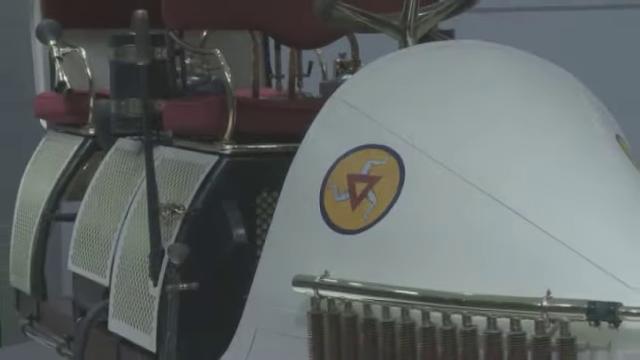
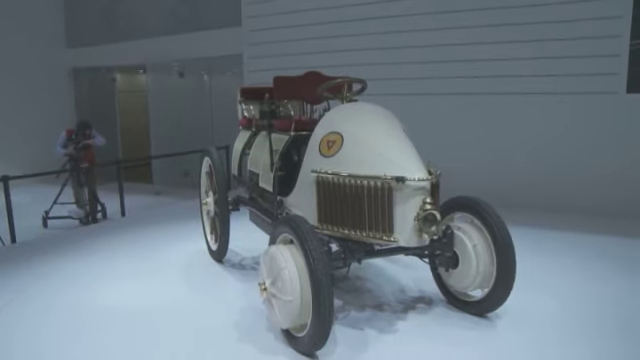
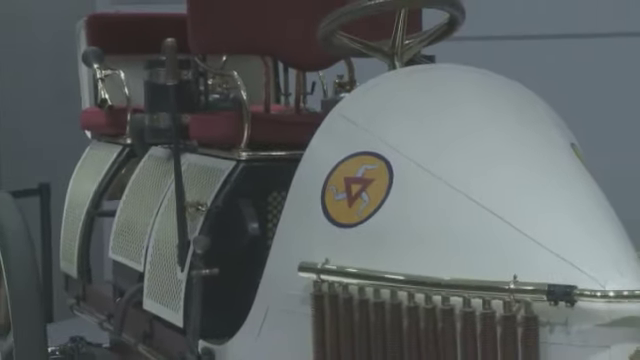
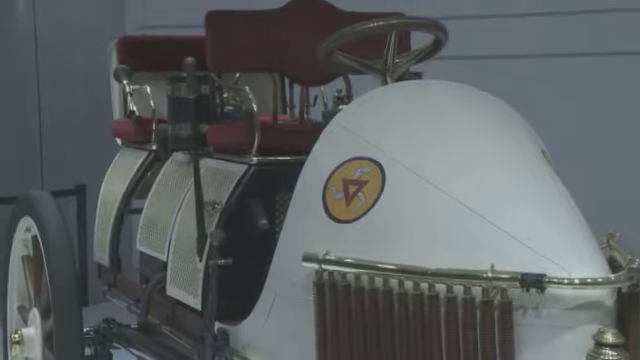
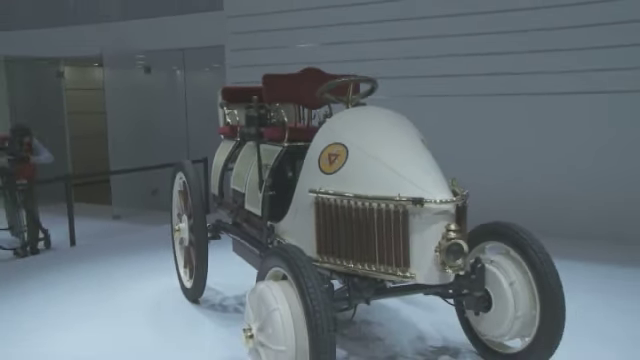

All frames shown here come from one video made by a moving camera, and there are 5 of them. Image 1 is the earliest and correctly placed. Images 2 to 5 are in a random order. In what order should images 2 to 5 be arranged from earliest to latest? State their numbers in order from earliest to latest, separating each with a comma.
3, 4, 5, 2
